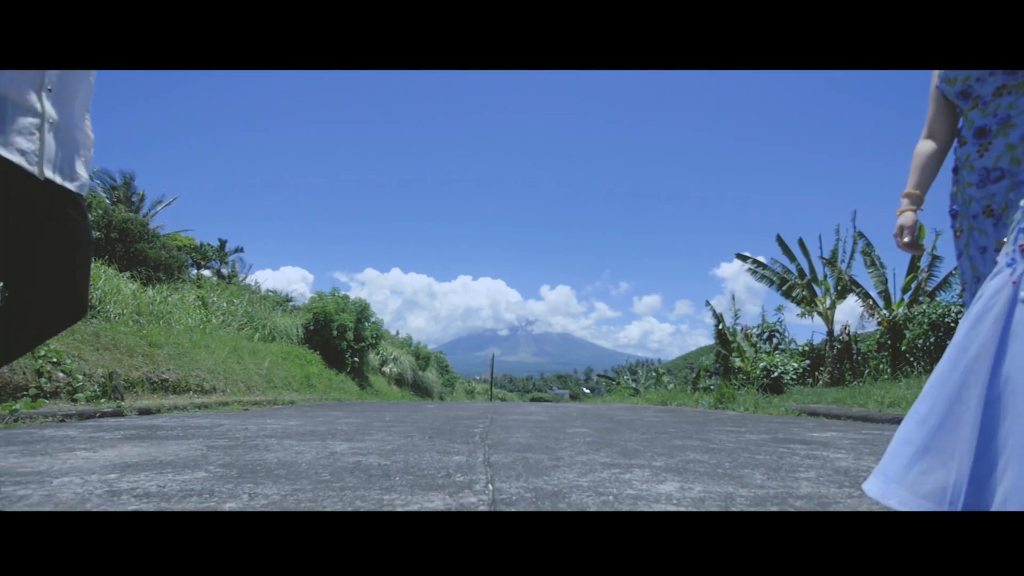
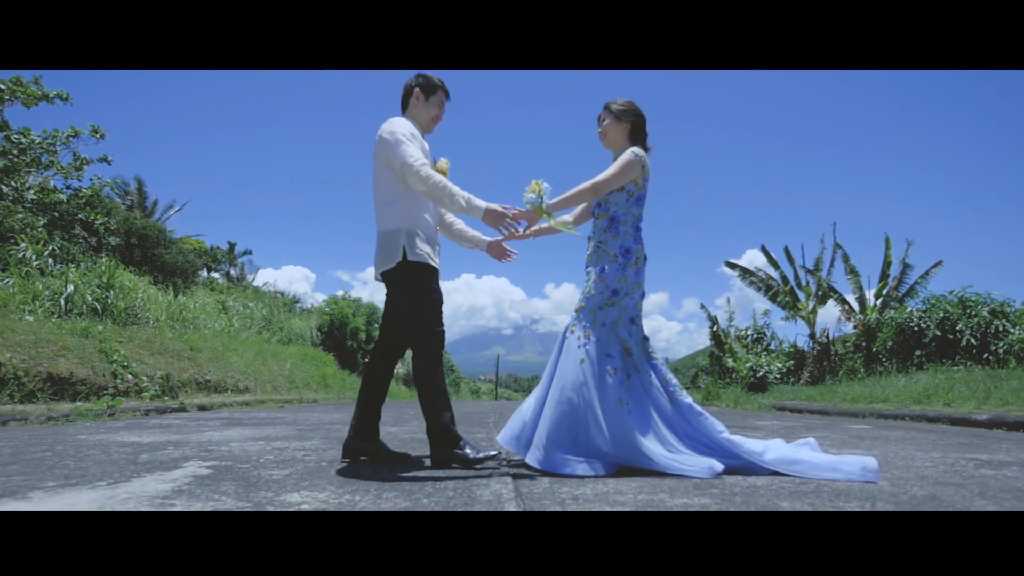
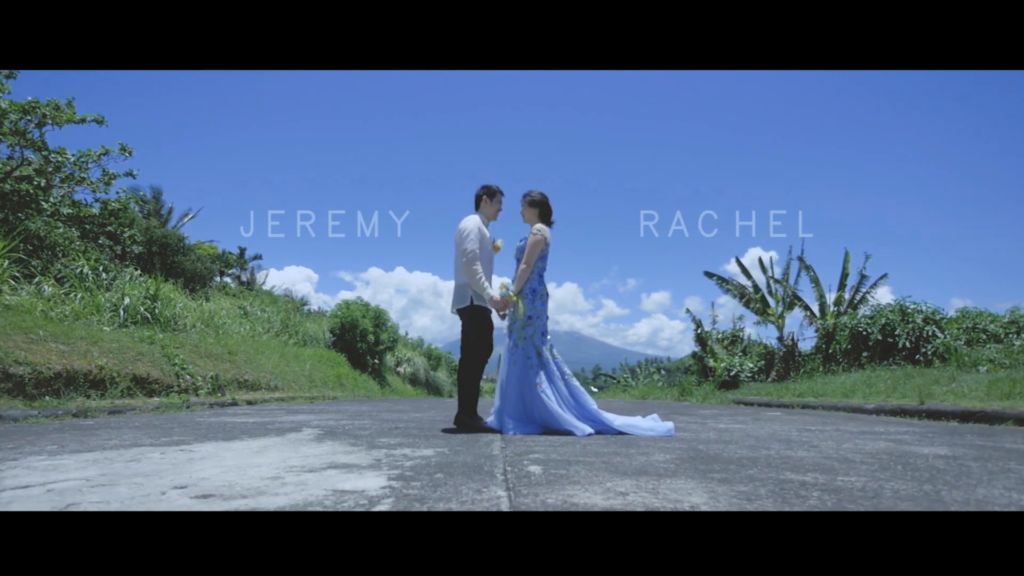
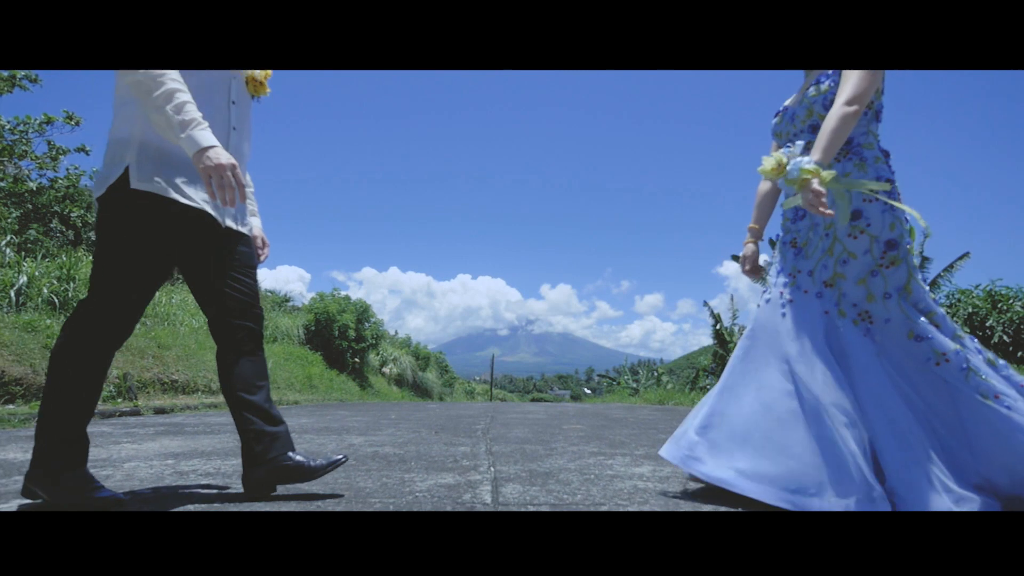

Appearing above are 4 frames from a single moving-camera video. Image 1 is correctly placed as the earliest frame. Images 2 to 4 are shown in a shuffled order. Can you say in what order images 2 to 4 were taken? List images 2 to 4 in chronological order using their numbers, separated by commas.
4, 2, 3
